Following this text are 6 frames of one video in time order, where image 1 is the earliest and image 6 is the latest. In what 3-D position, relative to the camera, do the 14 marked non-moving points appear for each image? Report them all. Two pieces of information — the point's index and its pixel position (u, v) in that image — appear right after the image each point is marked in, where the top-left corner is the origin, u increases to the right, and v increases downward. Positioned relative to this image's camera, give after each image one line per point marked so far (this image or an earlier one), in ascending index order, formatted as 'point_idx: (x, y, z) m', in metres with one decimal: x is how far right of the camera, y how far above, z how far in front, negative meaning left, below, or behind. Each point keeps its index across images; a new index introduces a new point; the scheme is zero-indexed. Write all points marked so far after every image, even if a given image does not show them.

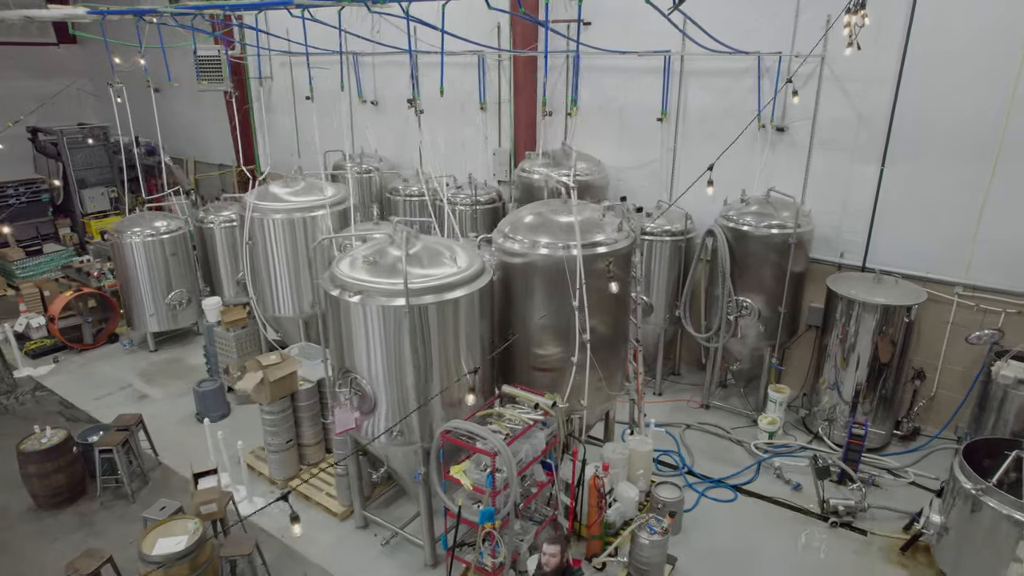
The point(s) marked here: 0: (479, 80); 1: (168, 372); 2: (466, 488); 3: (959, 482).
0: (-0.3, +2.0, +5.9) m
1: (-3.0, -0.7, +5.3) m
2: (-0.2, -0.9, +2.8) m
3: (+2.0, -0.9, +2.7) m
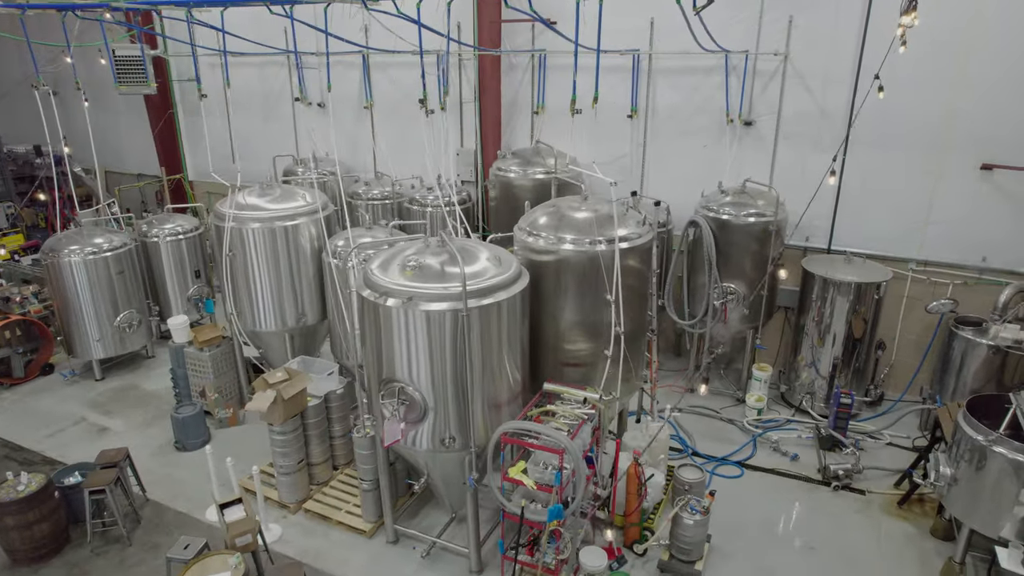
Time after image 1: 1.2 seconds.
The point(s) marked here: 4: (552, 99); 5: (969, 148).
0: (-0.7, +2.0, +5.8) m
1: (-3.0, -0.9, +4.8) m
2: (+0.1, -0.9, +2.8) m
3: (+2.3, -0.7, +3.0) m
4: (+0.4, +1.7, +5.5) m
5: (+3.2, +1.0, +4.3) m
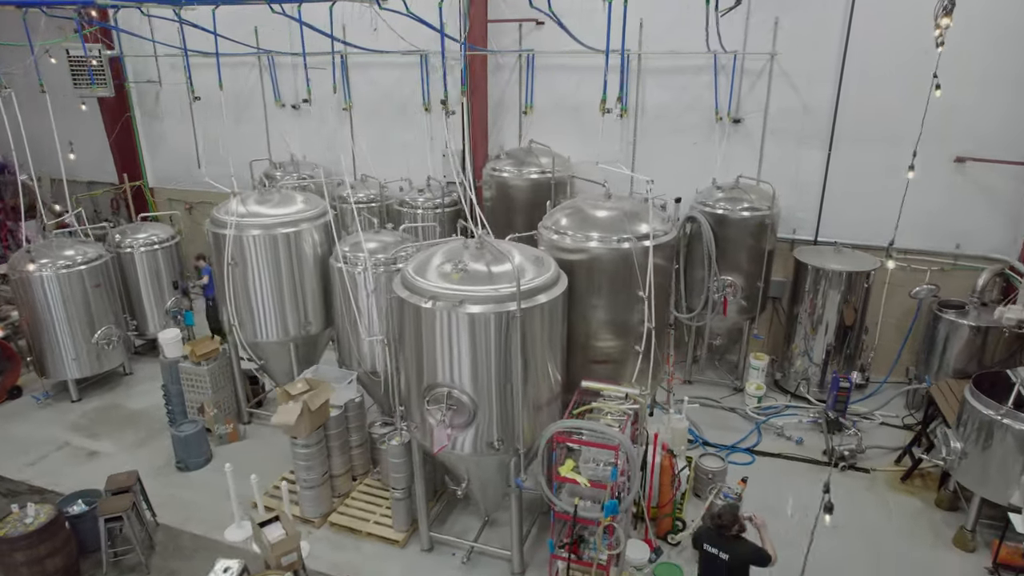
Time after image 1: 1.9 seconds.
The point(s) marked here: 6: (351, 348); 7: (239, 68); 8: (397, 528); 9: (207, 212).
0: (-0.8, +1.9, +5.8) m
1: (-3.0, -1.0, +4.6) m
2: (+0.3, -0.9, +2.8) m
3: (+2.5, -0.6, +3.2) m
4: (+0.3, +1.7, +5.5) m
5: (+3.2, +1.1, +4.5) m
6: (-1.1, -0.4, +4.1) m
7: (-2.8, +2.3, +6.4) m
8: (-0.6, -1.3, +3.4) m
9: (-3.5, +0.9, +7.1) m
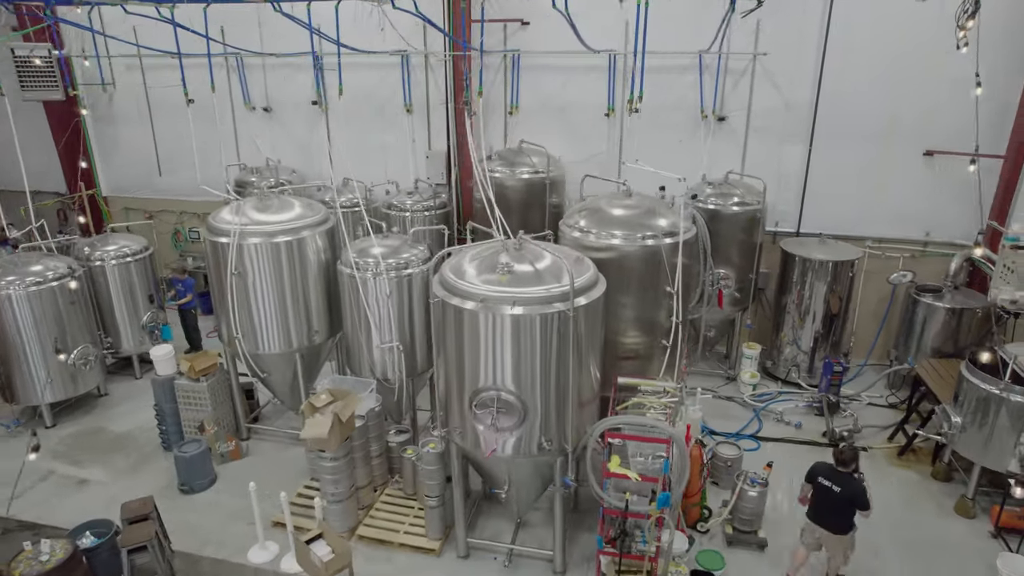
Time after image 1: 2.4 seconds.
0: (-1.0, +1.9, +5.7) m
1: (-2.9, -1.1, +4.3) m
2: (+0.6, -0.9, +2.8) m
3: (+2.6, -0.6, +3.5) m
4: (+0.1, +1.7, +5.5) m
5: (+3.2, +1.2, +4.8) m
6: (-1.0, -0.4, +4.0) m
7: (-3.1, +2.2, +6.1) m
8: (-0.4, -1.3, +3.3) m
9: (-3.7, +0.7, +6.7) m
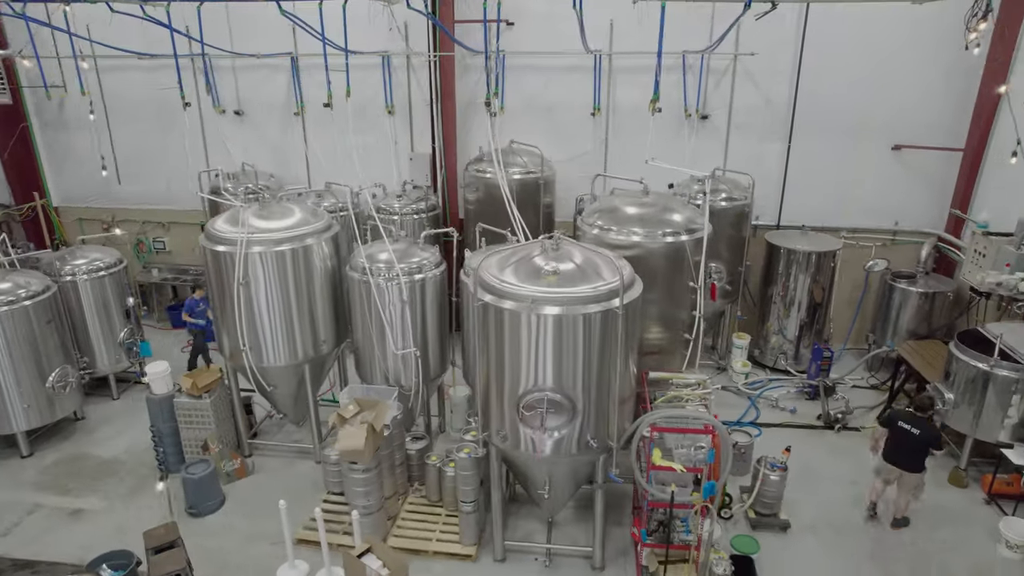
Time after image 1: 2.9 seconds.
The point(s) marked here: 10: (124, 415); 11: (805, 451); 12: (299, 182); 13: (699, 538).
0: (-1.1, +1.9, +5.6) m
1: (-2.8, -1.2, +4.0) m
2: (+0.8, -0.8, +2.9) m
3: (+2.8, -0.5, +3.7) m
4: (0.0, +1.7, +5.5) m
5: (+3.1, +1.3, +5.1) m
6: (-0.9, -0.5, +3.9) m
7: (-3.3, +2.0, +5.8) m
8: (-0.2, -1.4, +3.3) m
9: (-3.9, +0.6, +6.4) m
10: (-2.9, -1.0, +4.7) m
11: (+2.0, -1.1, +4.2) m
12: (-2.1, +1.0, +6.0) m
13: (+0.9, -1.2, +2.9) m
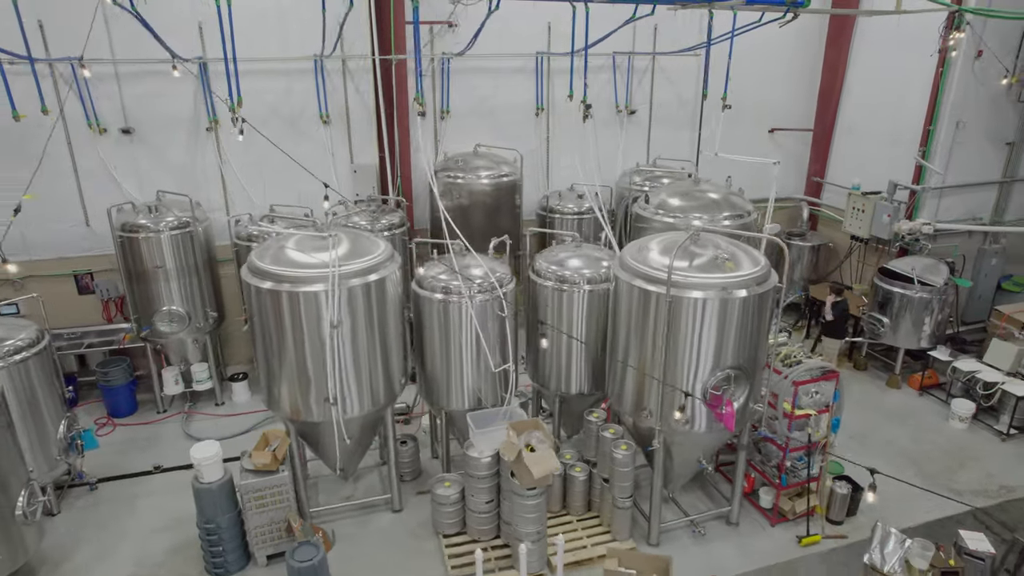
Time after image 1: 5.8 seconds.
0: (-1.5, +1.6, +5.0) m
1: (-2.0, -1.6, +3.0) m
2: (+1.6, -0.7, +3.3) m
3: (+3.1, 0.0, +4.9) m
4: (-0.5, +1.6, +5.4) m
5: (+2.6, +1.7, +6.3) m
6: (-0.3, -0.6, +3.7) m
7: (-3.6, +1.5, +4.5) m
8: (+0.6, -1.4, +3.4) m
9: (-4.2, -0.1, +4.7) m
10: (-2.5, -1.4, +3.6) m
11: (+2.3, -0.8, +5.1) m
12: (-2.5, +0.7, +5.1) m
13: (+1.7, -1.0, +3.5) m
